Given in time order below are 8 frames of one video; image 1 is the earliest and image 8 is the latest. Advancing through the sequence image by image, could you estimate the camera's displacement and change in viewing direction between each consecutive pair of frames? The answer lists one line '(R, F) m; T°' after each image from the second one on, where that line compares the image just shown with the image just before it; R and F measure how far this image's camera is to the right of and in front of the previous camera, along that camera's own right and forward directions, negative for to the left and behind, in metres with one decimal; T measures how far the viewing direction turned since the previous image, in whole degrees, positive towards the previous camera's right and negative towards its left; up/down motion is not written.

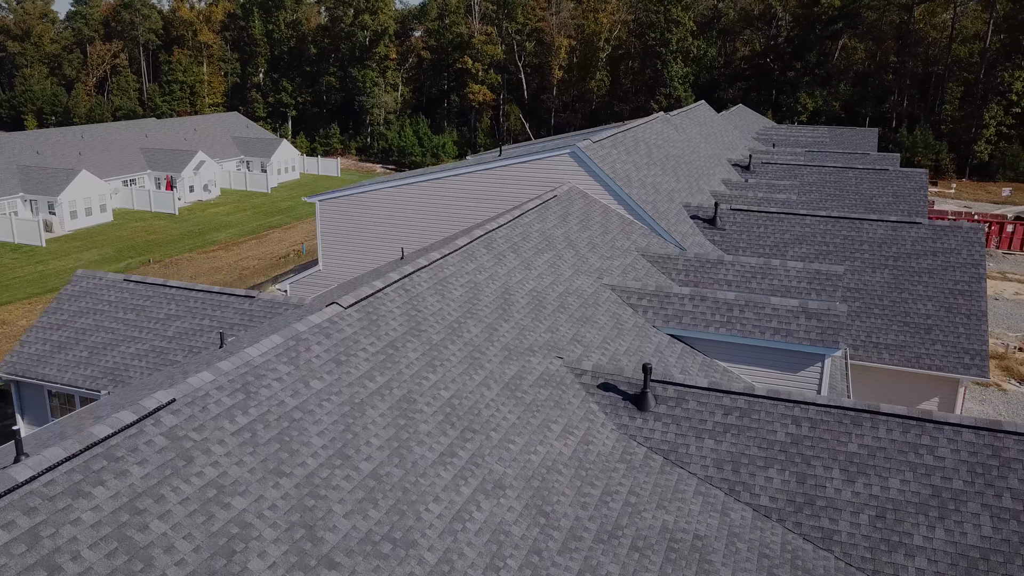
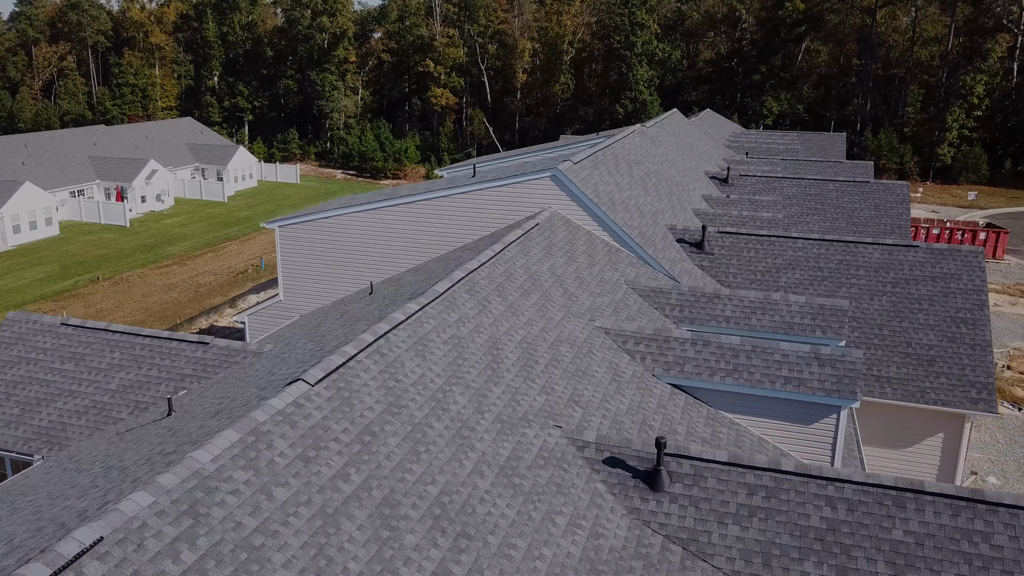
(-0.3, +1.2) m; +3°
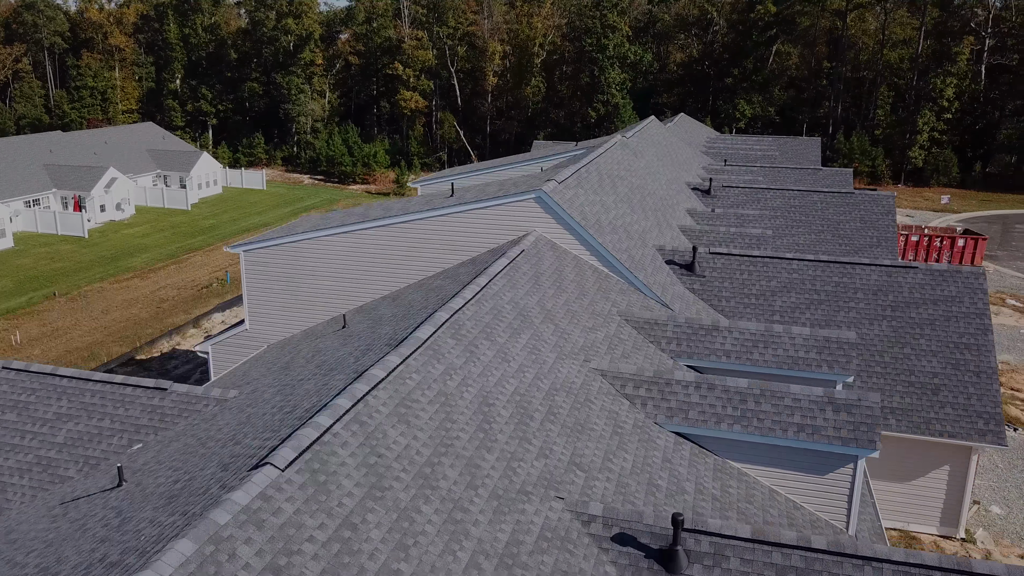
(-0.2, +0.9) m; +2°
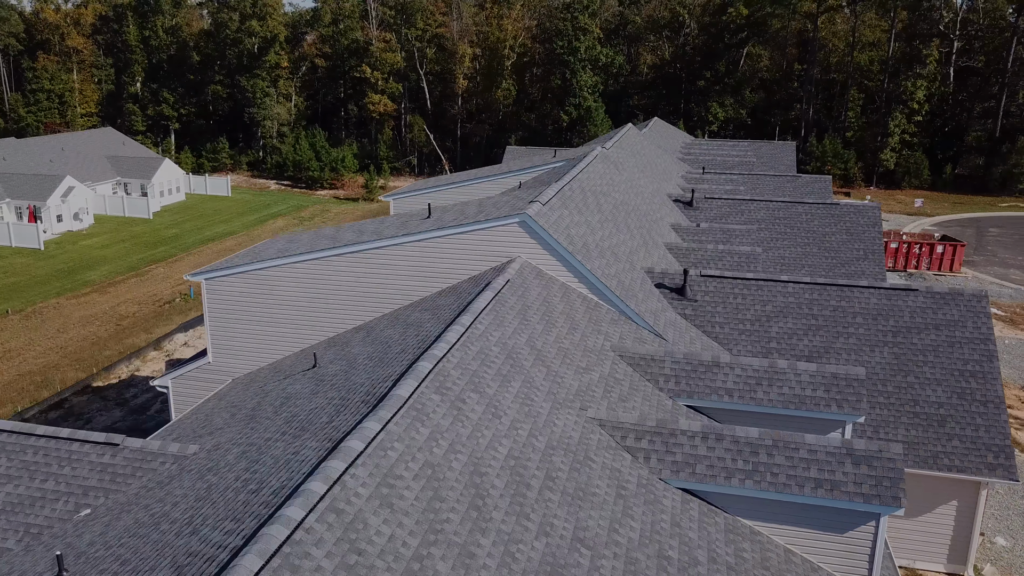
(-0.2, +0.9) m; +2°
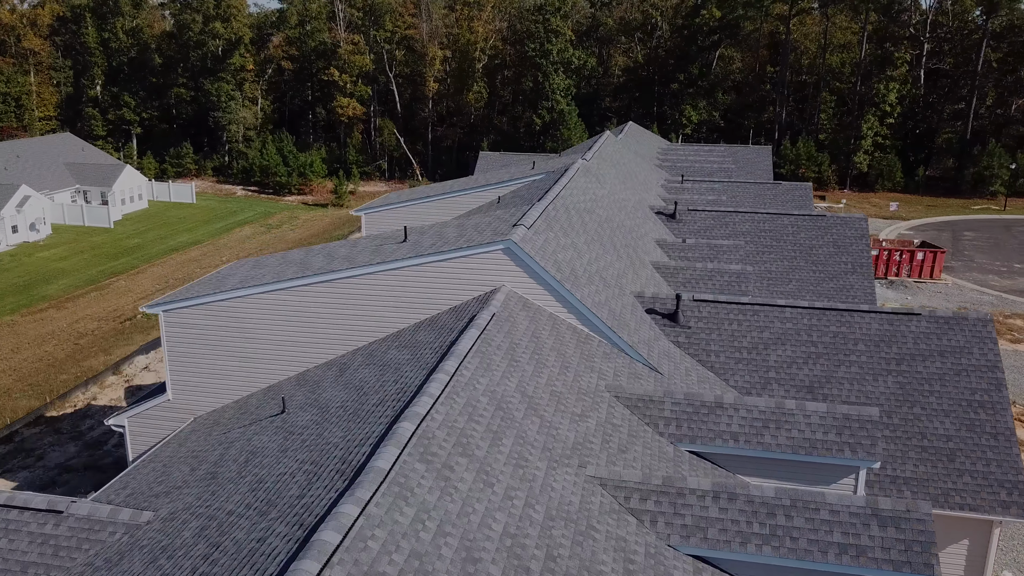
(-0.2, +0.9) m; +2°
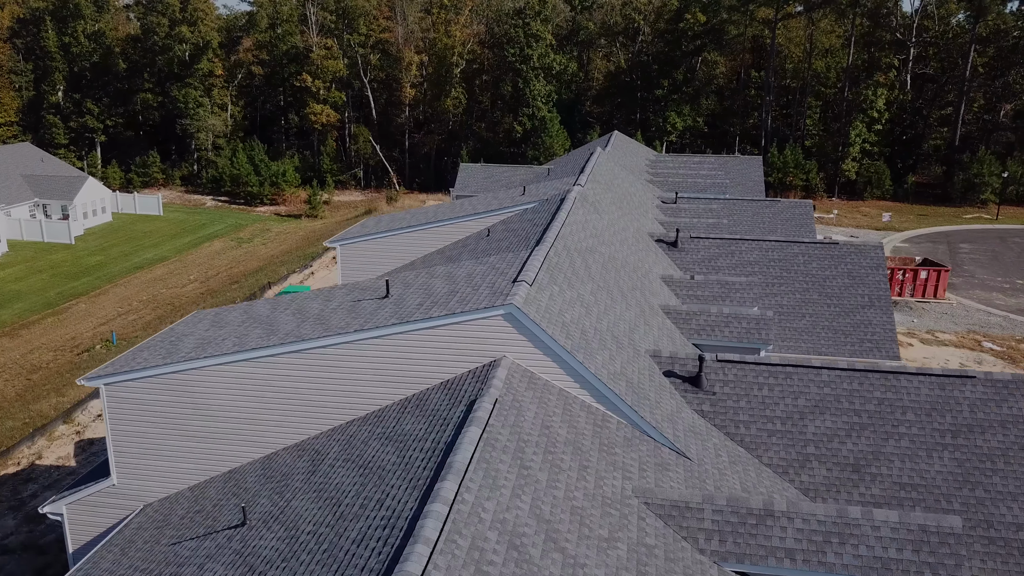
(-0.3, +1.9) m; +2°
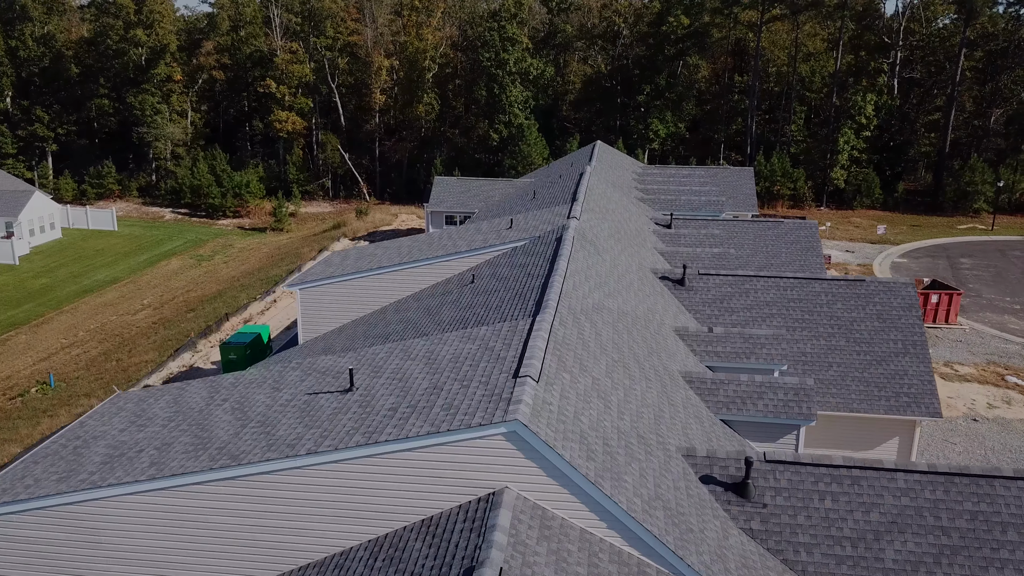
(-0.3, +2.6) m; +2°
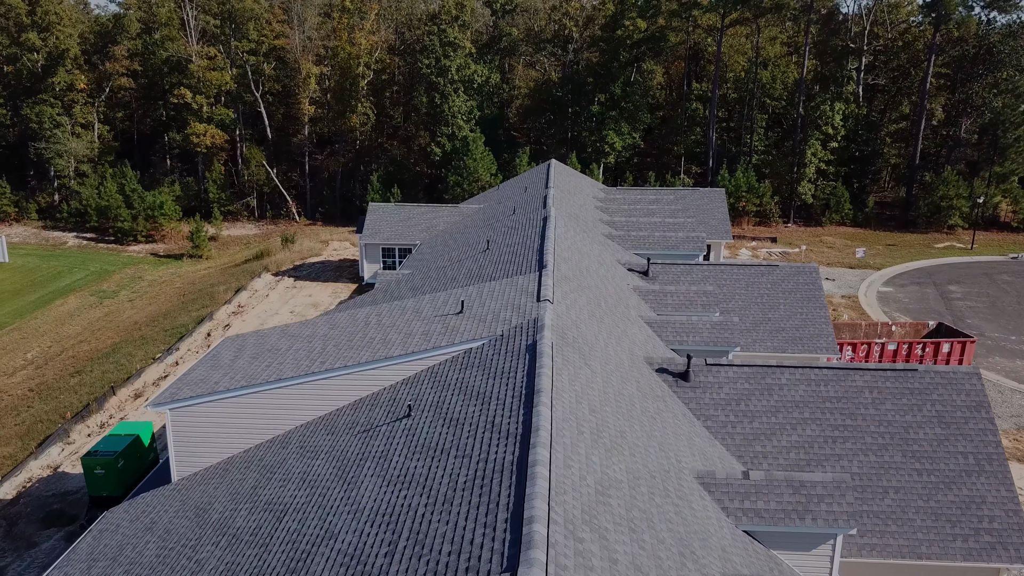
(-0.1, +4.8) m; +4°
